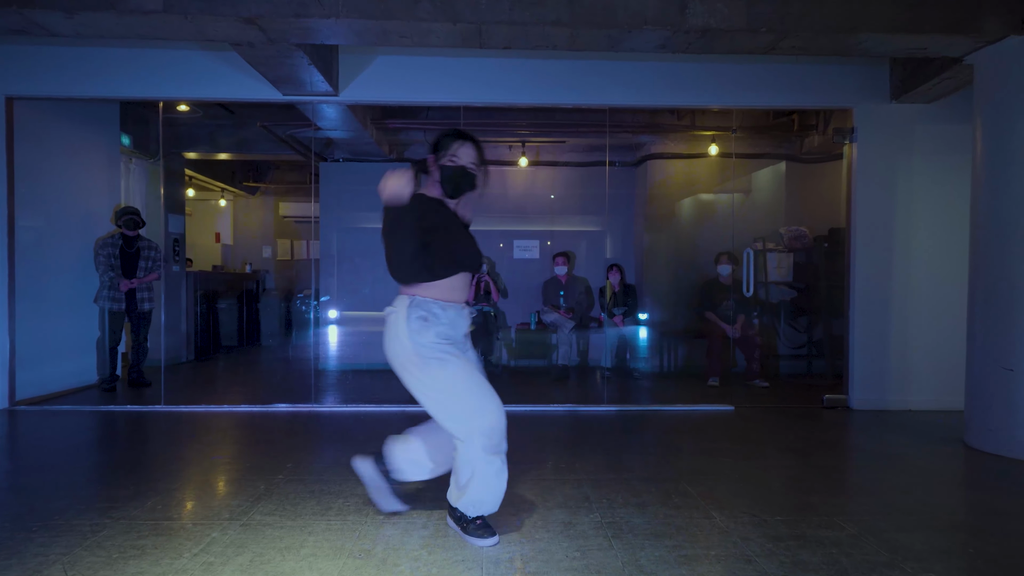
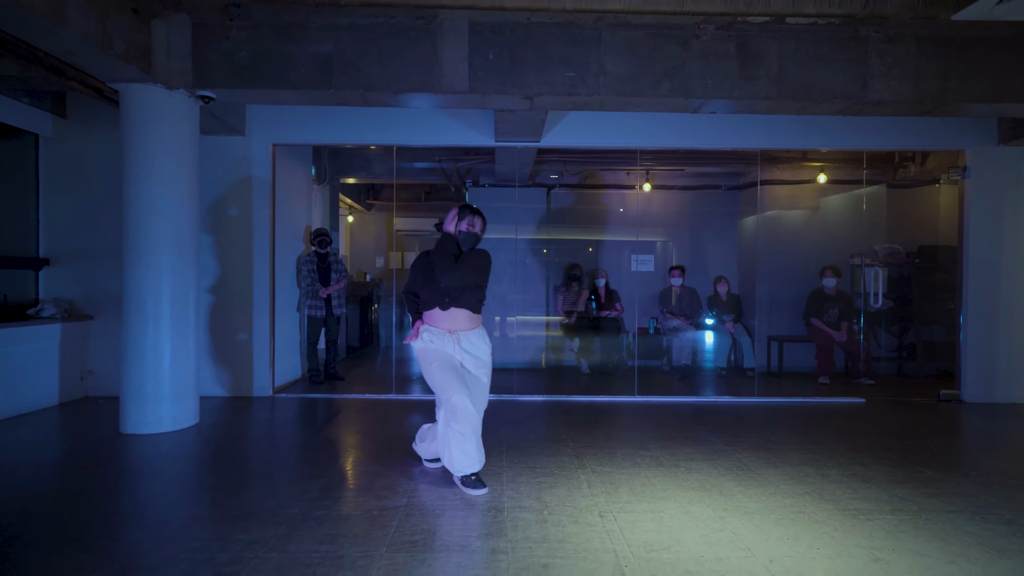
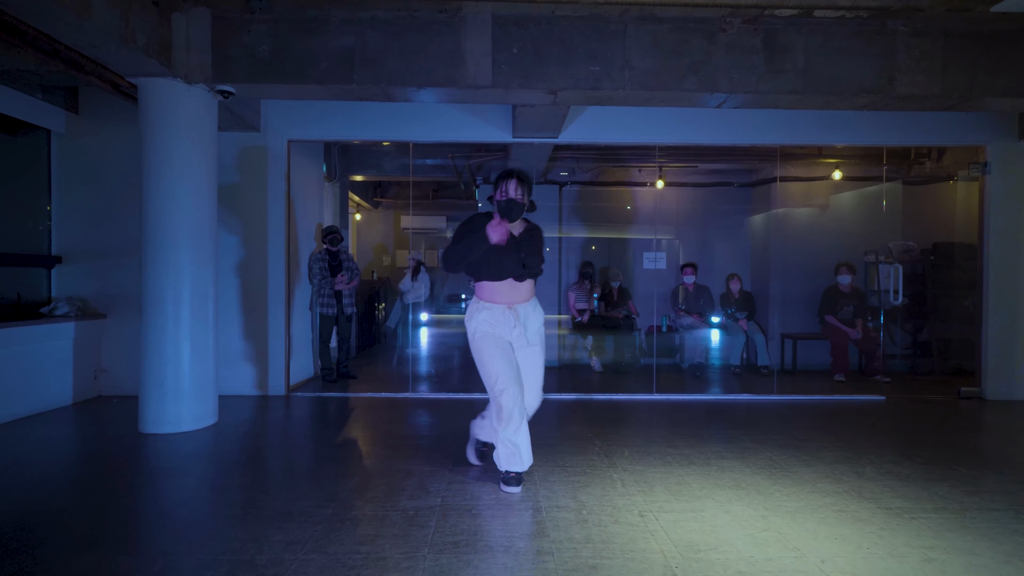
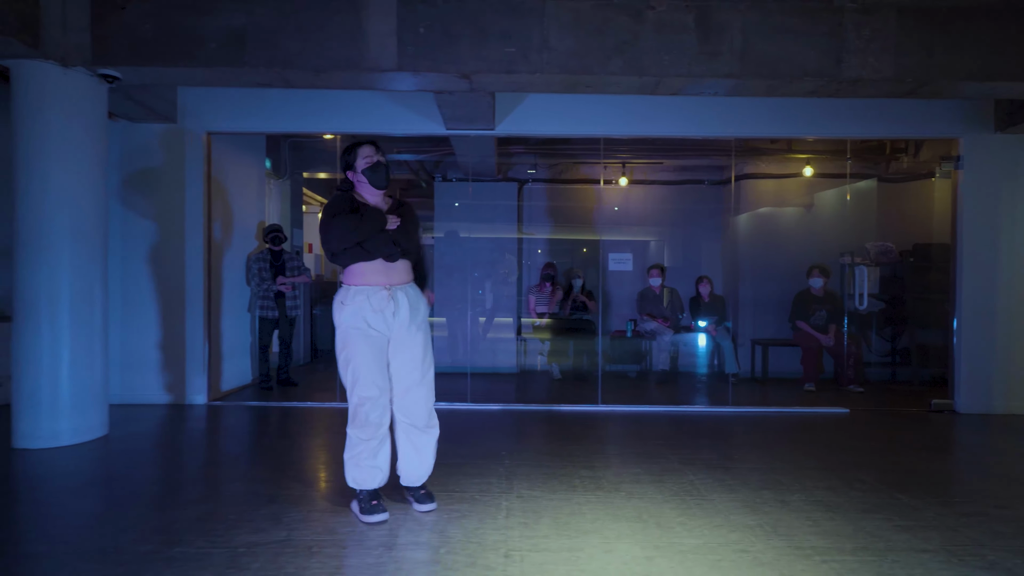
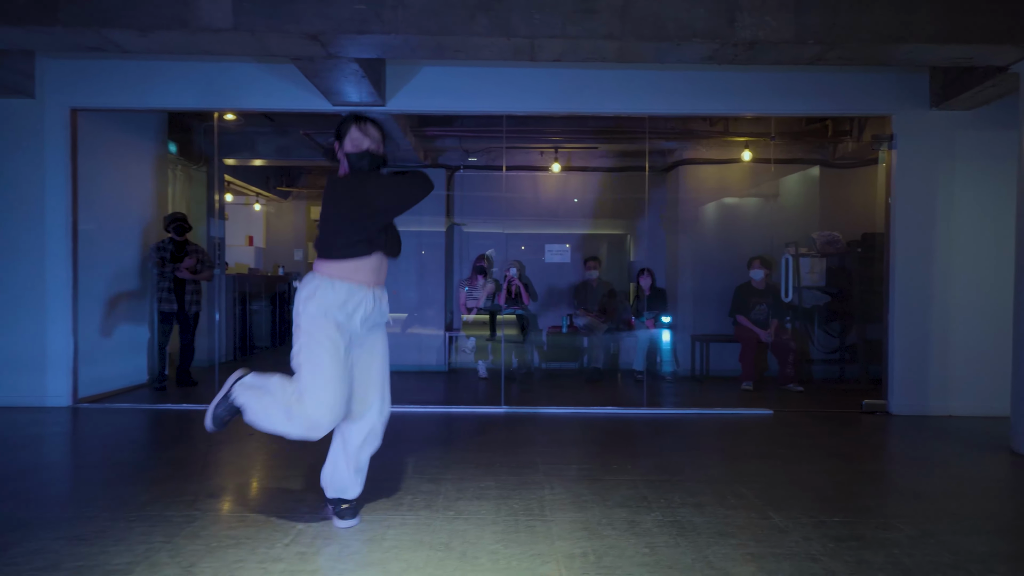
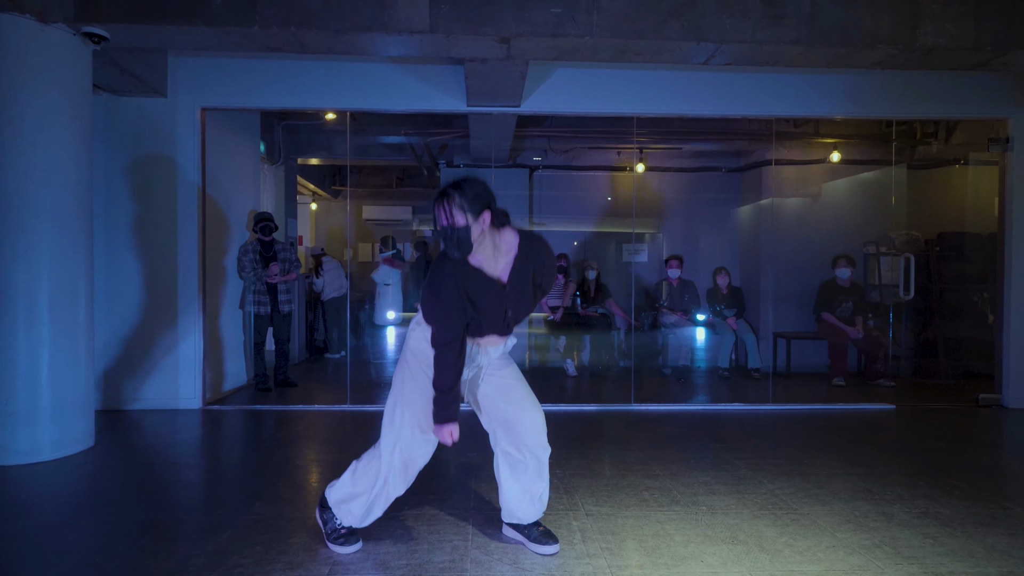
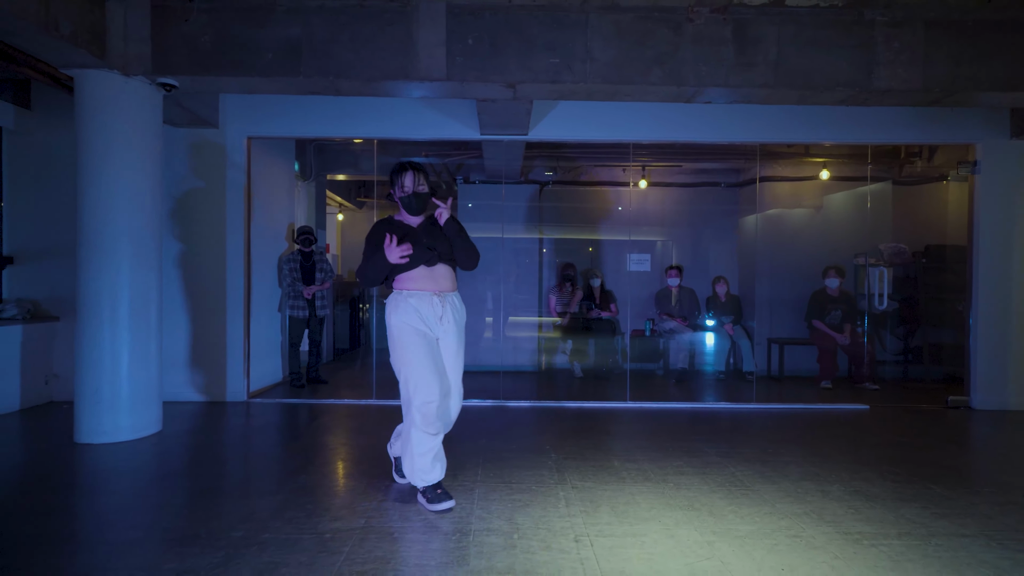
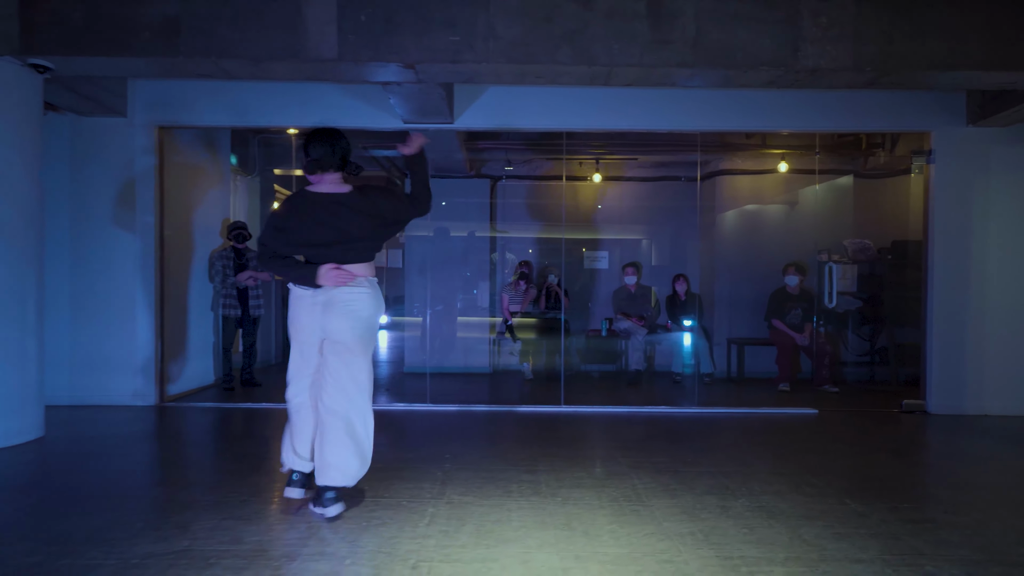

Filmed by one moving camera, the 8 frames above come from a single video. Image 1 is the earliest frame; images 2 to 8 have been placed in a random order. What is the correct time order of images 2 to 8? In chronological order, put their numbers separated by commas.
5, 8, 4, 7, 2, 3, 6
